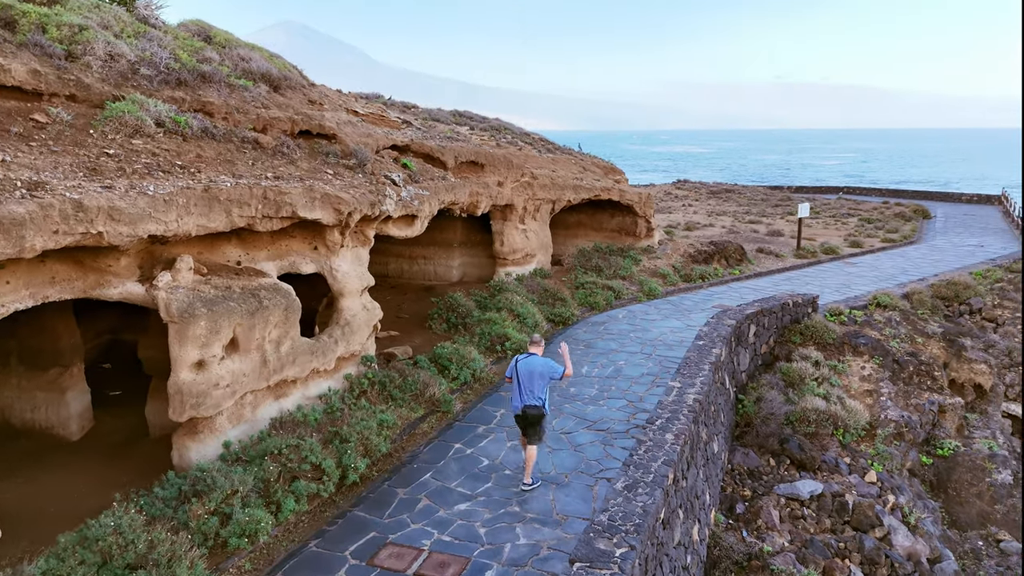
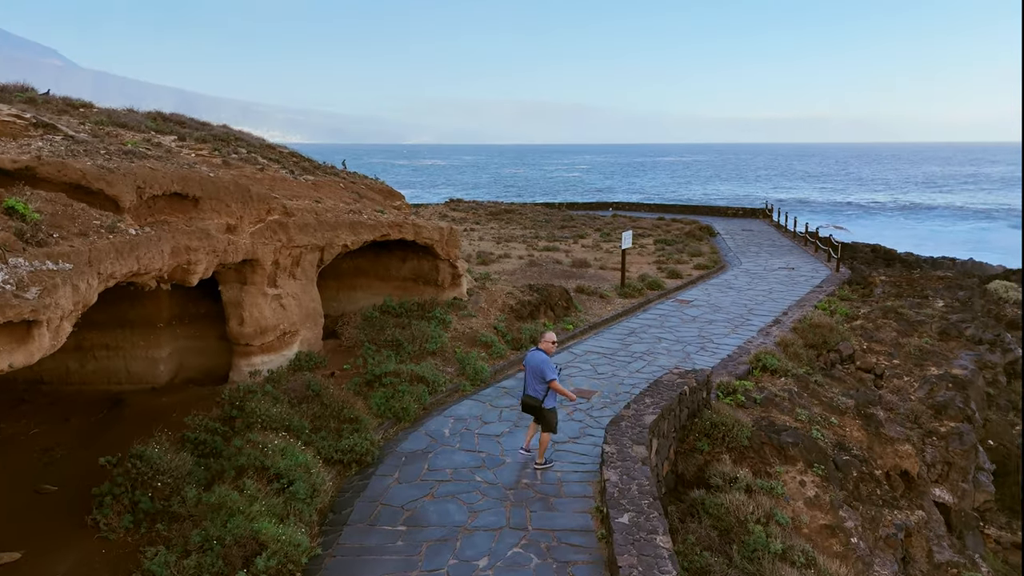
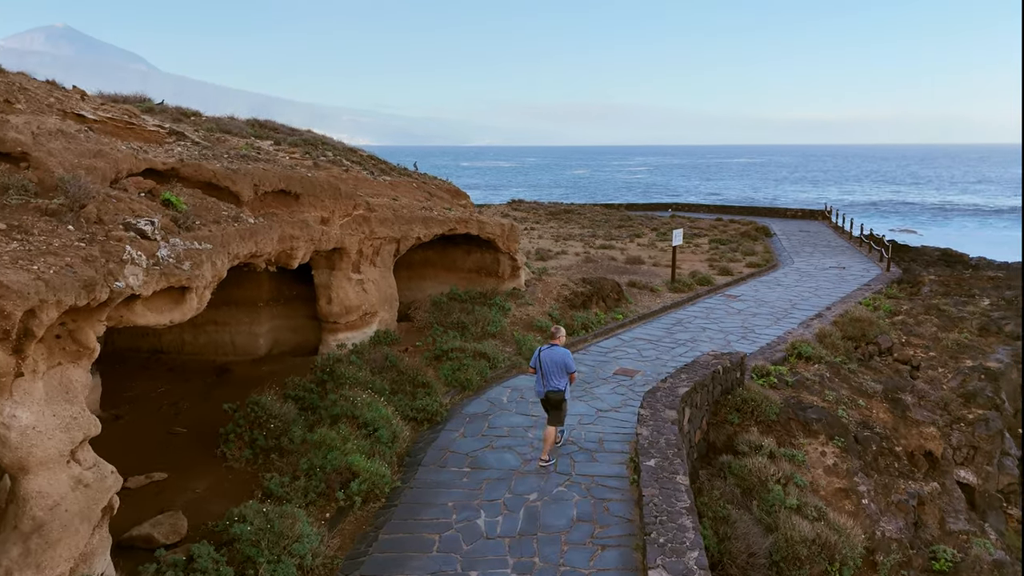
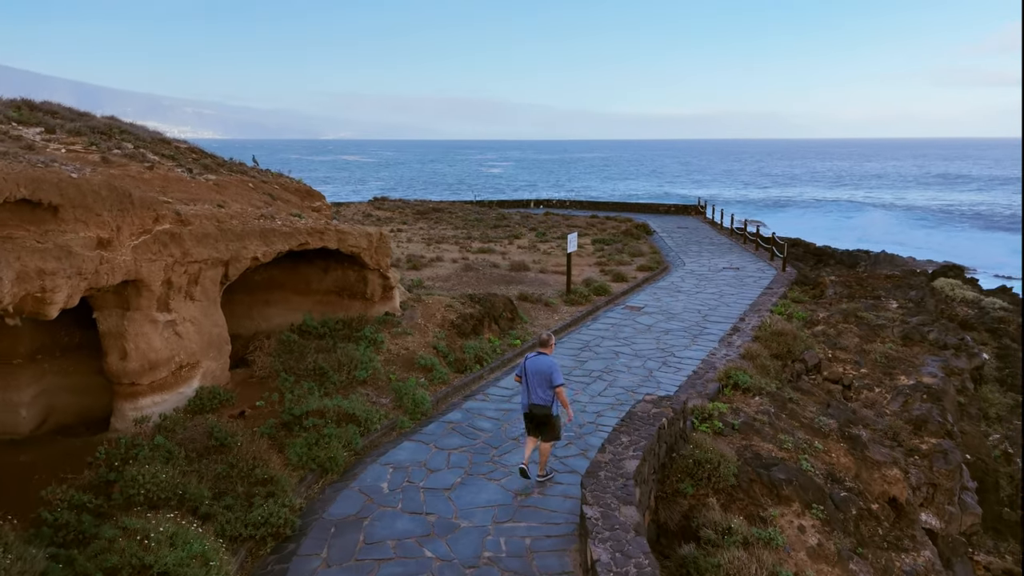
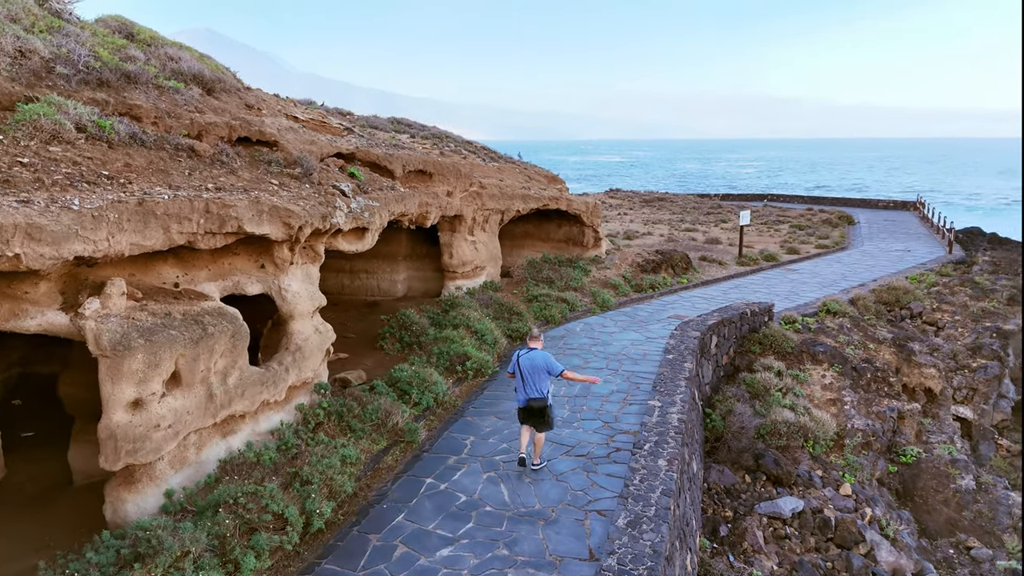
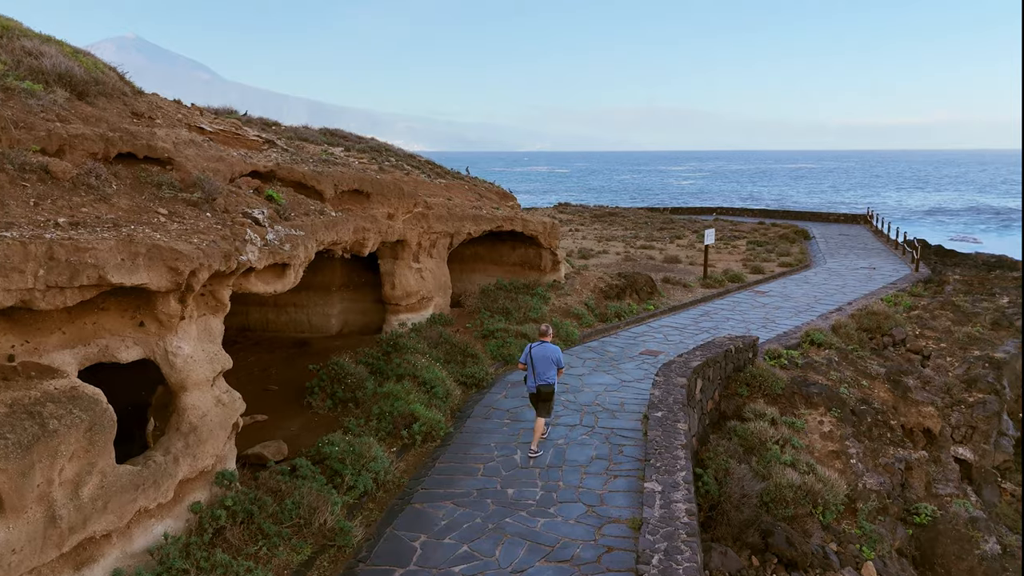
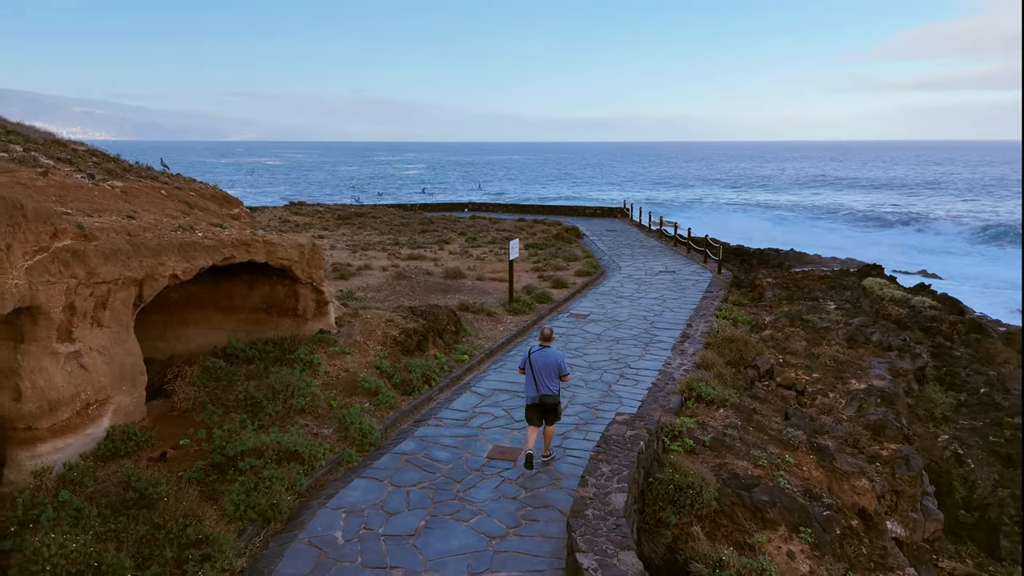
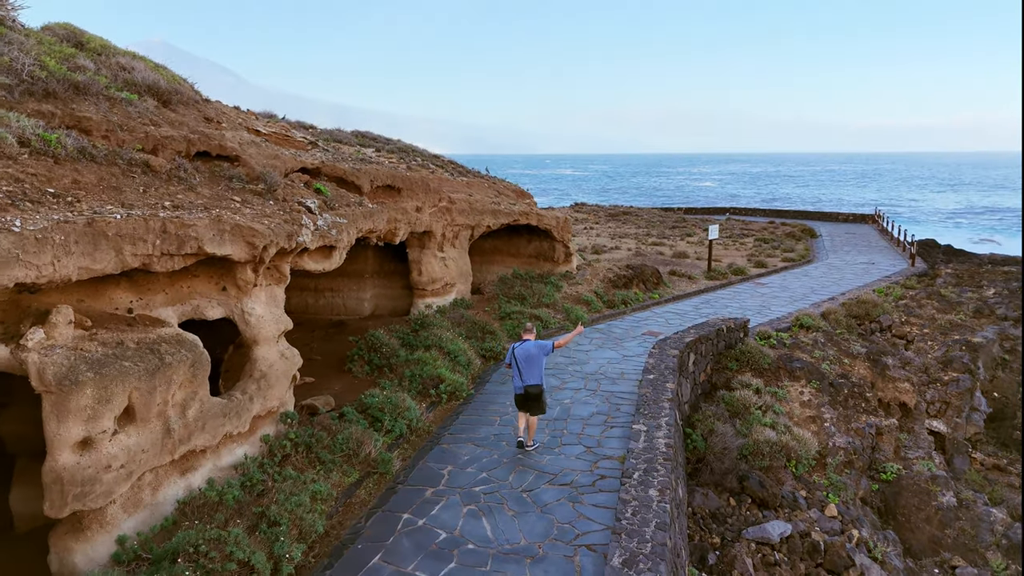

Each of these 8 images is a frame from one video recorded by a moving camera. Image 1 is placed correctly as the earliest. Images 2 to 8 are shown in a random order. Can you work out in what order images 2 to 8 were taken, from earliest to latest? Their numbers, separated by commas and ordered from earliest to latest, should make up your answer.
5, 8, 6, 3, 2, 4, 7
